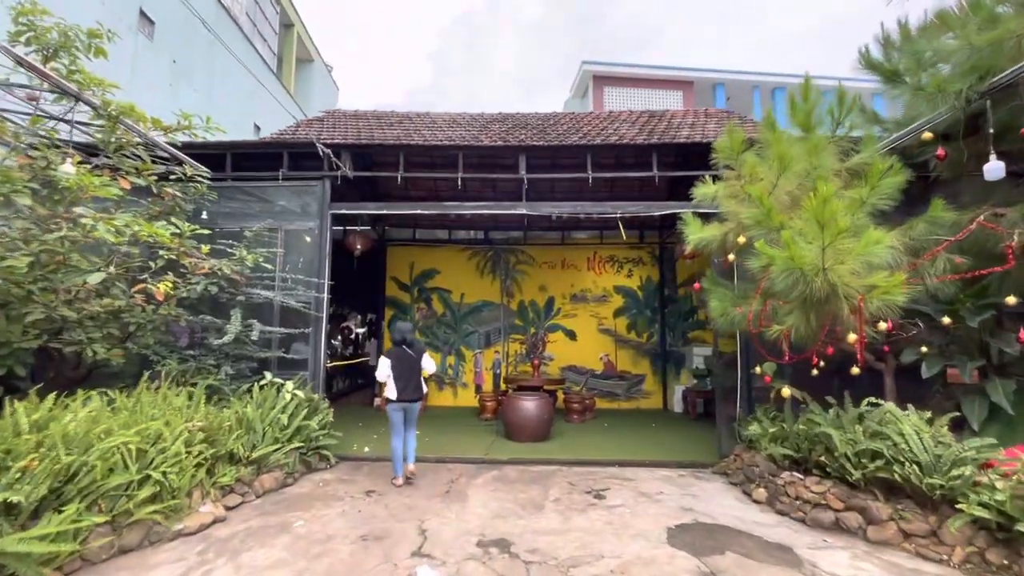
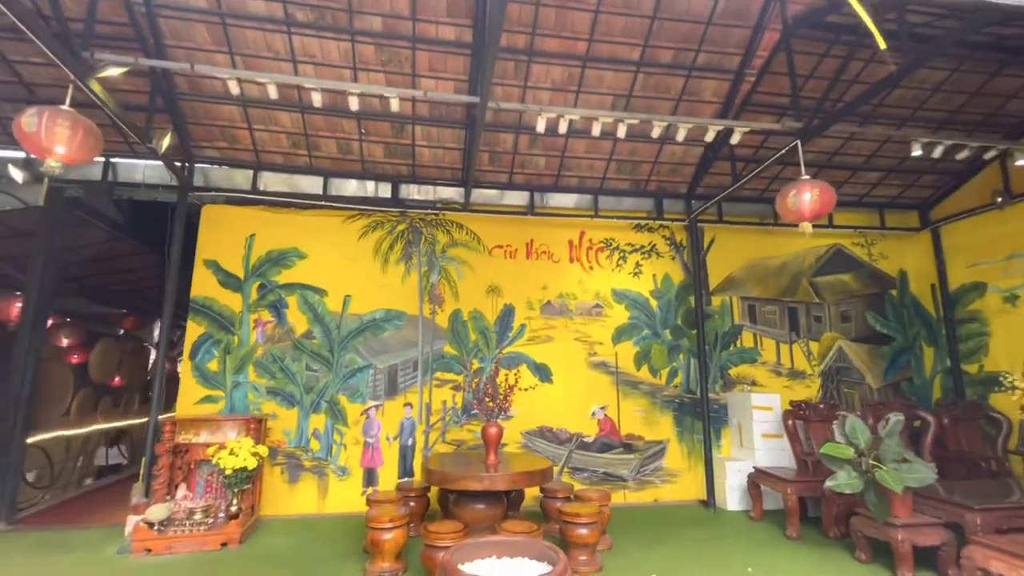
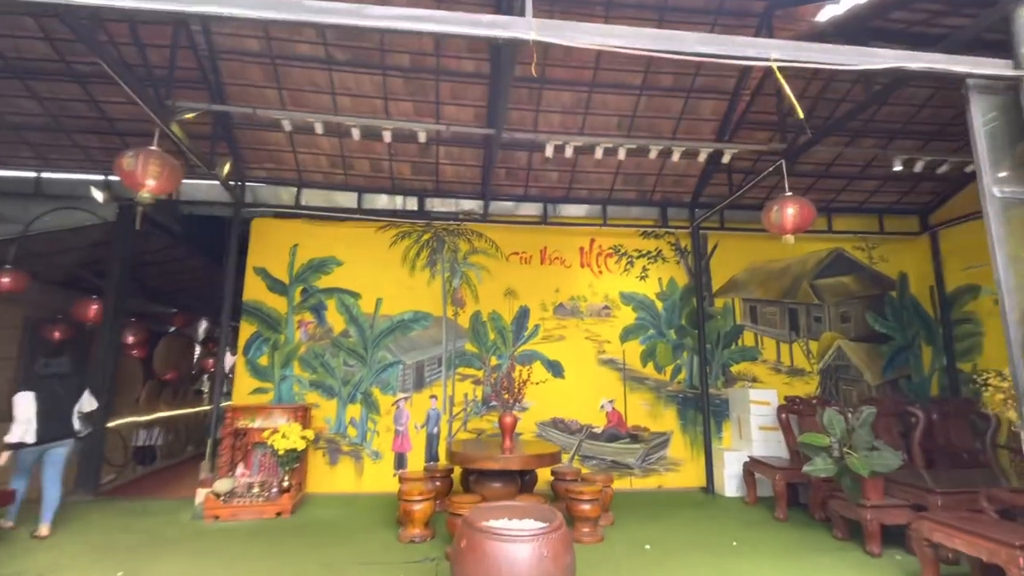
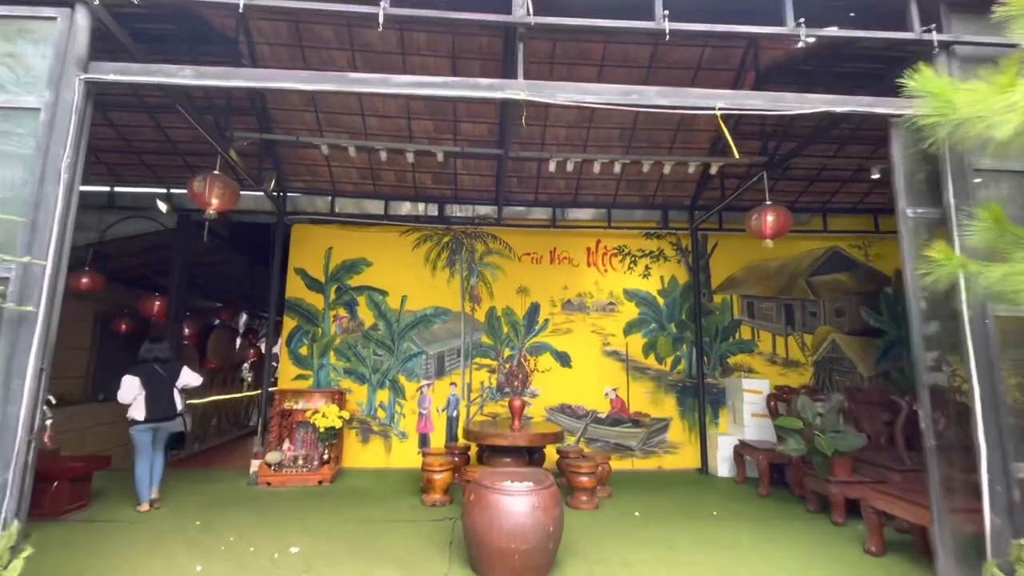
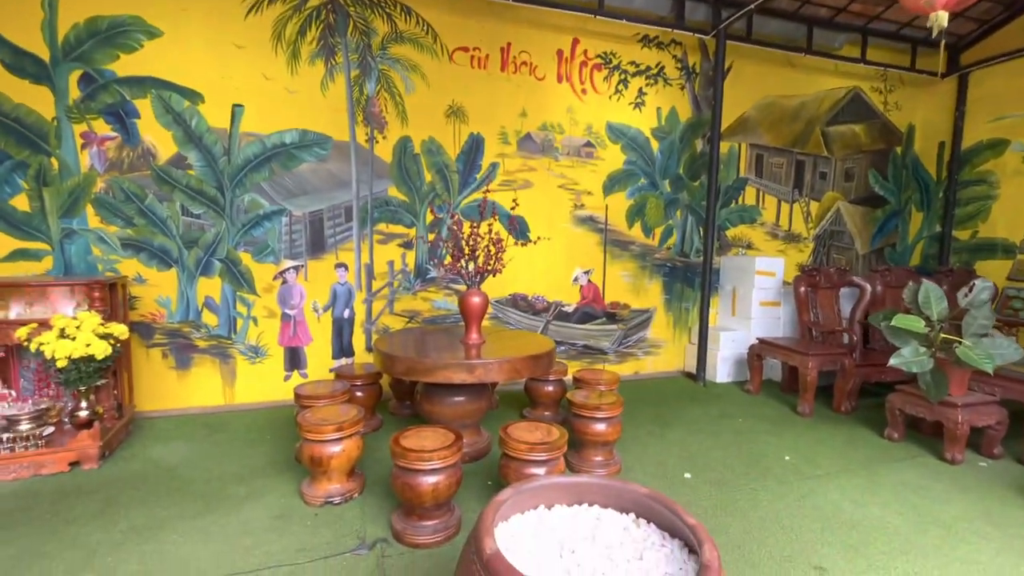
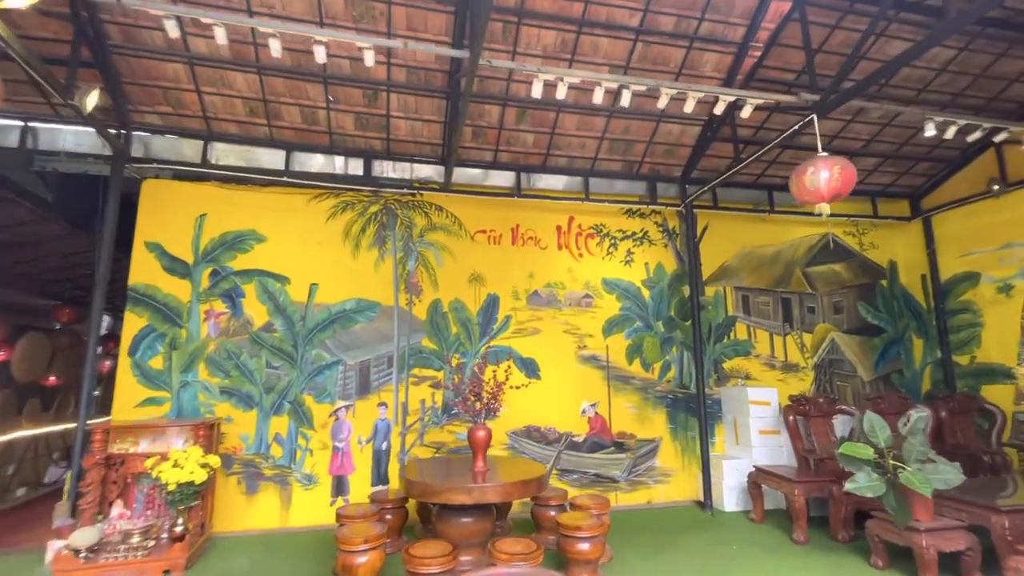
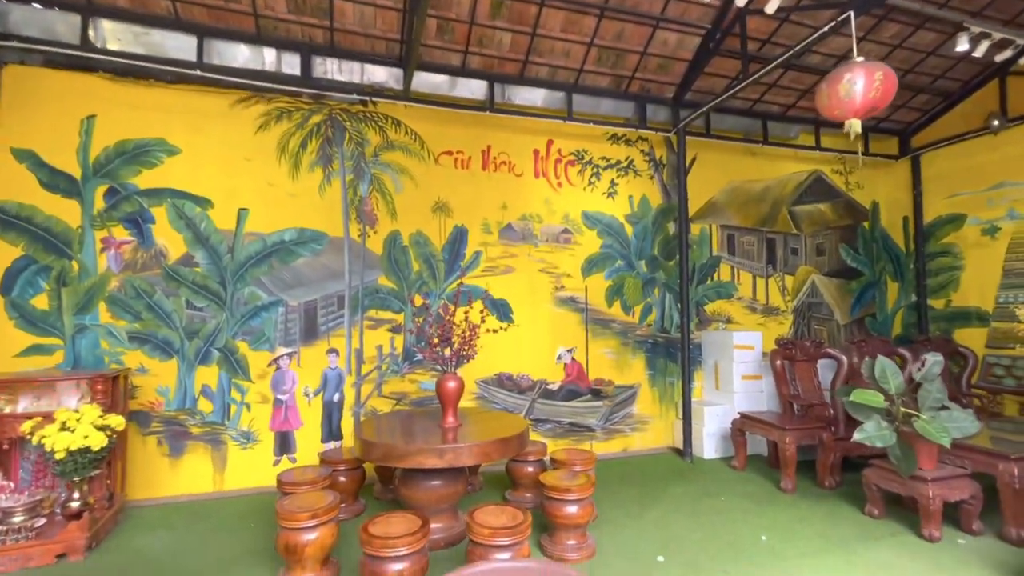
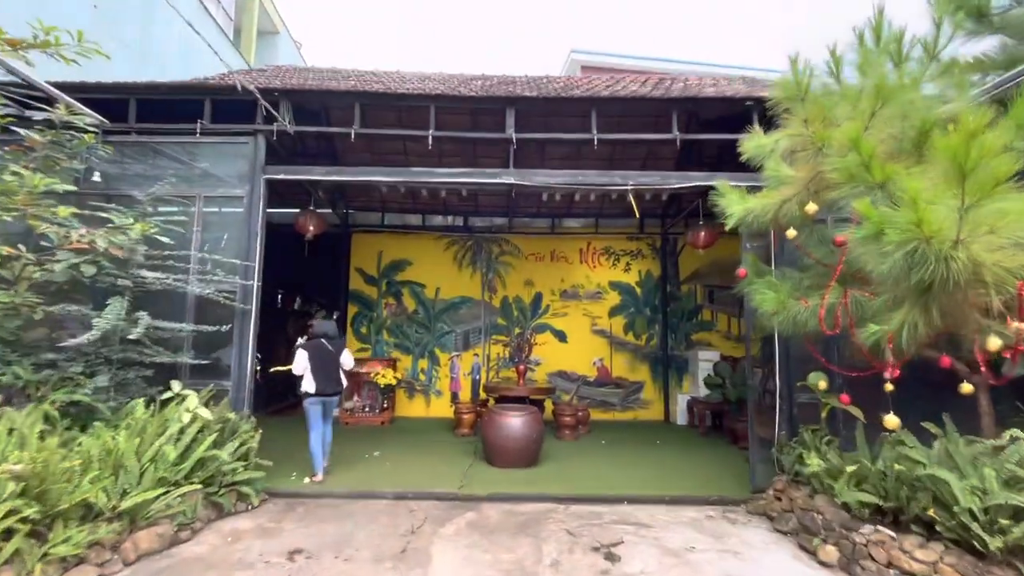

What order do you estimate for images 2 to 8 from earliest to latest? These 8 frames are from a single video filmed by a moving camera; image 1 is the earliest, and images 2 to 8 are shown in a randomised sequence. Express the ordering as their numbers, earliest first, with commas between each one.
8, 4, 3, 2, 6, 7, 5
